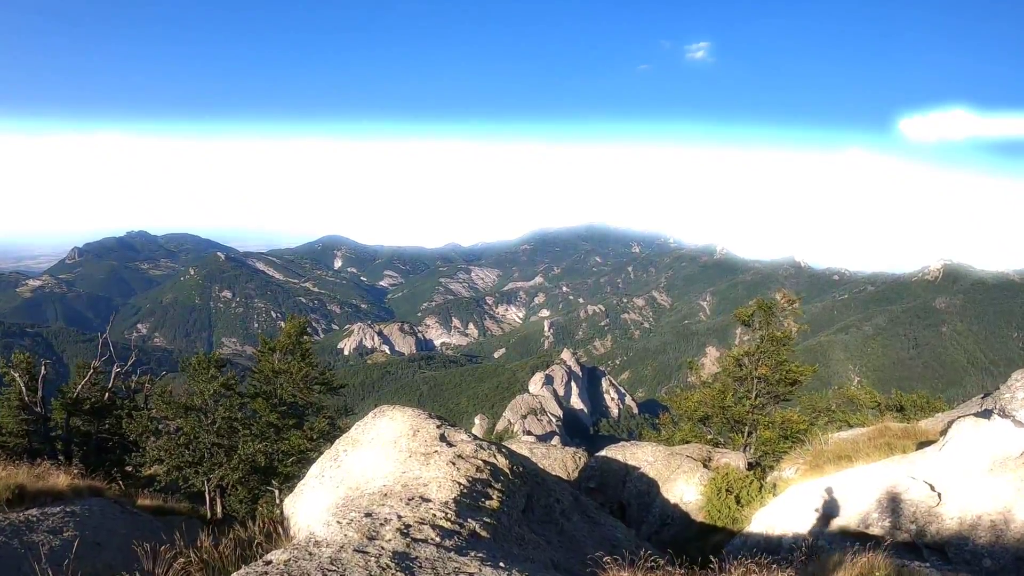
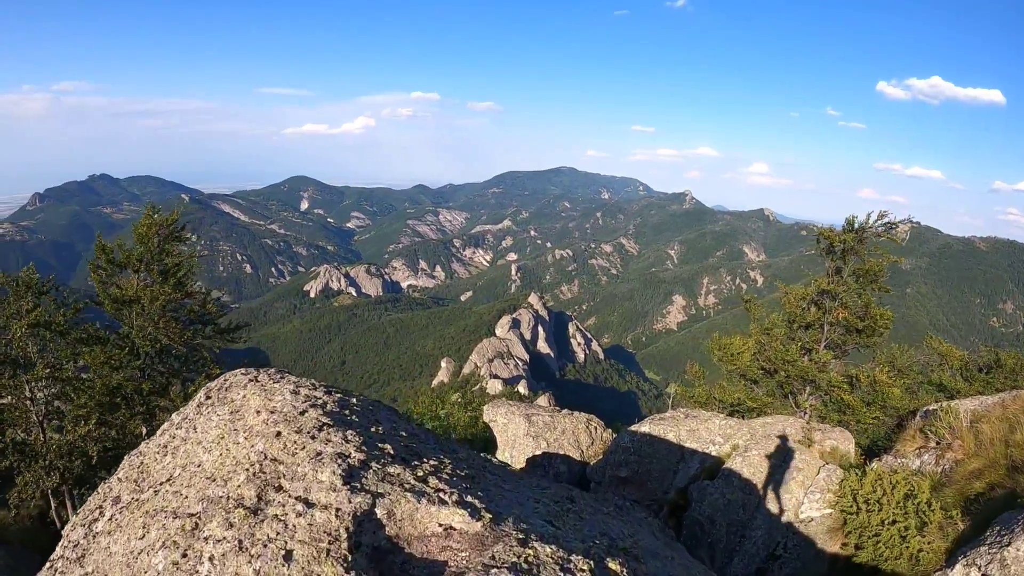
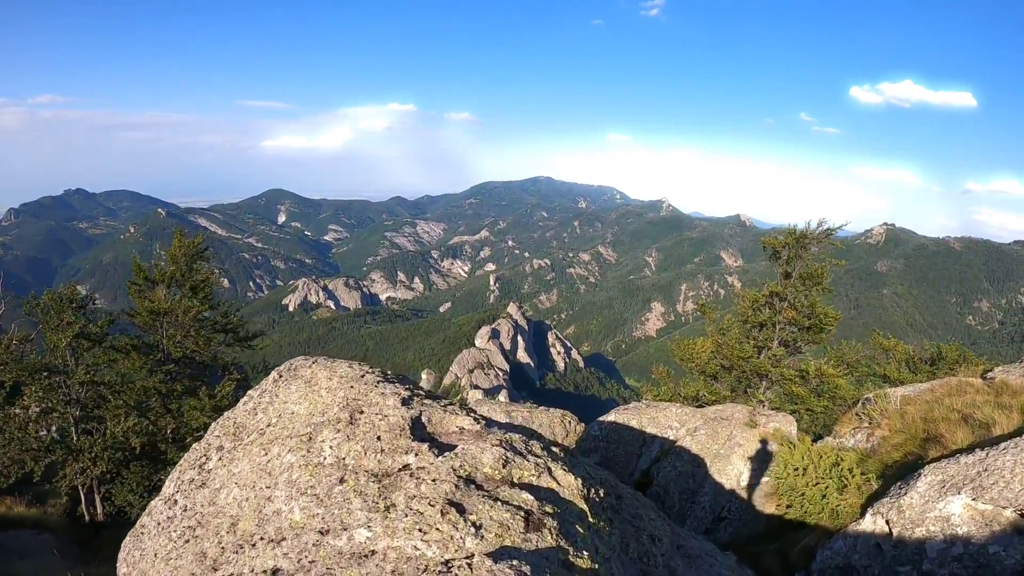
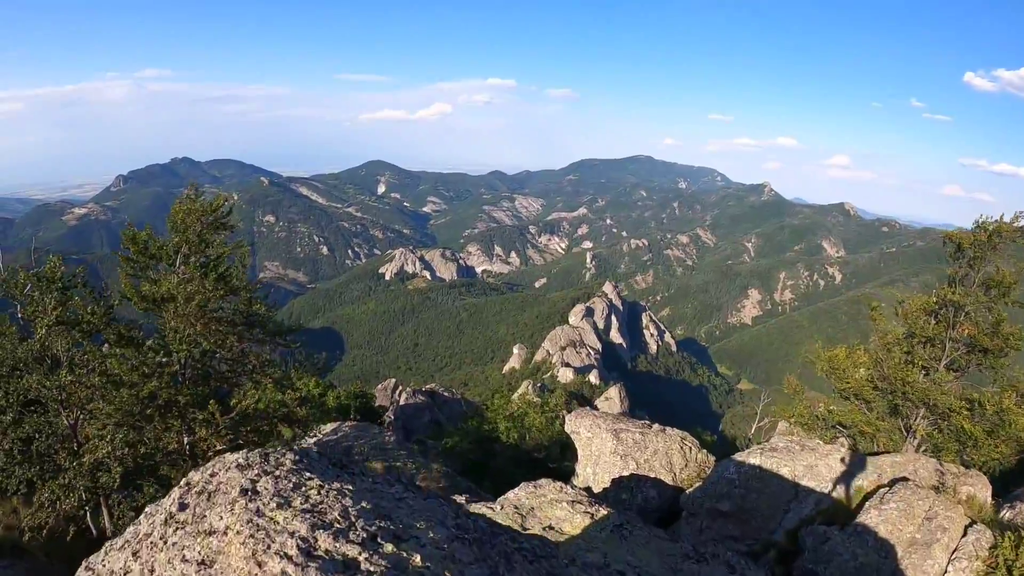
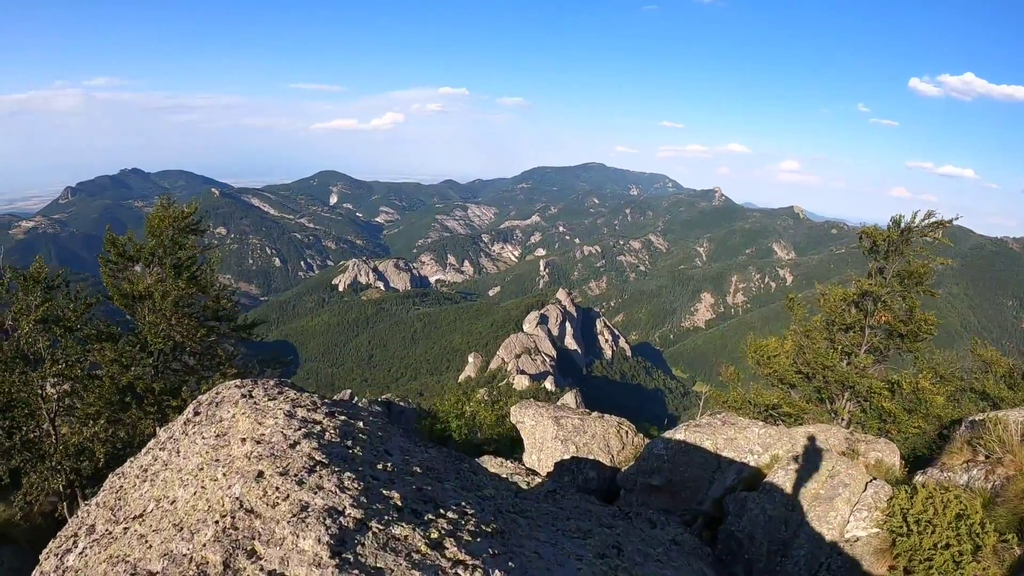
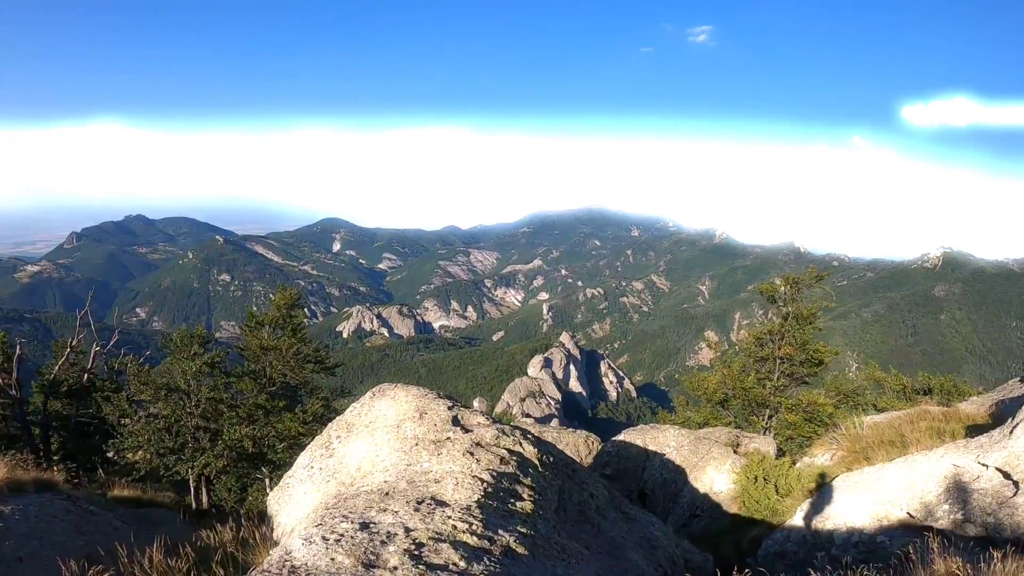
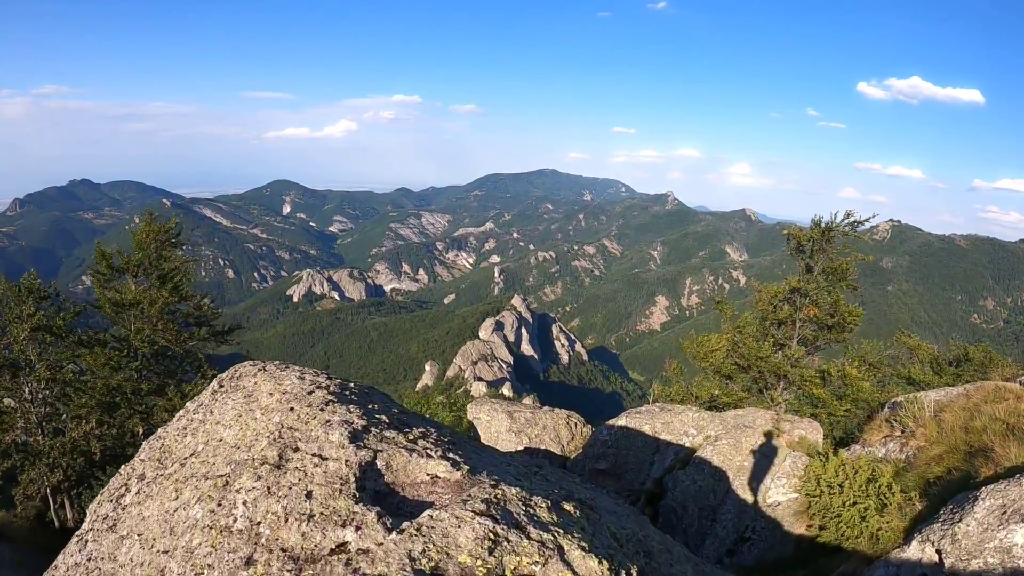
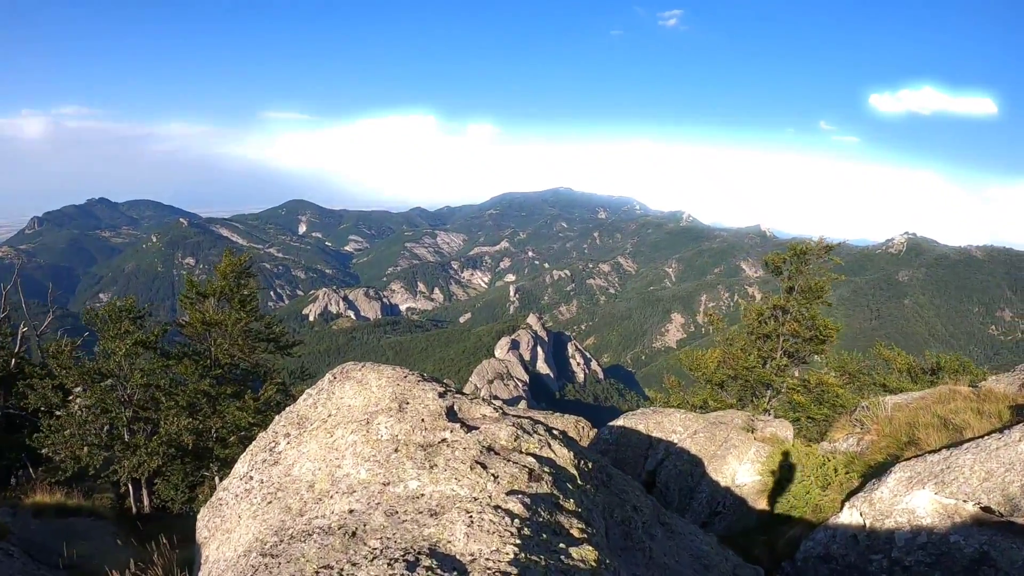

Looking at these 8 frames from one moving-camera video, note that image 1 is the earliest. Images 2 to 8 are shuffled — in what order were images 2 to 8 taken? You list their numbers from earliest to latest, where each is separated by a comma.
6, 8, 3, 7, 2, 5, 4
